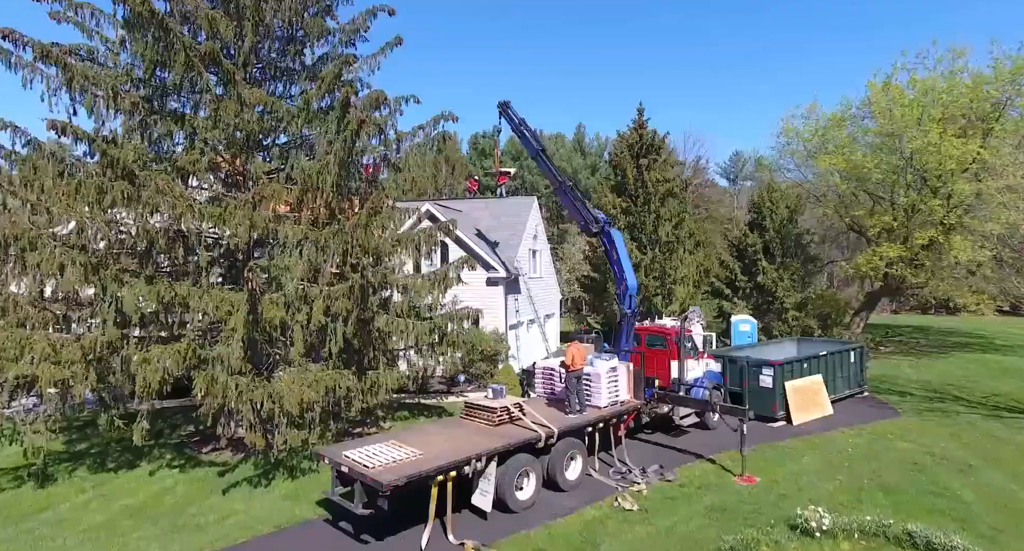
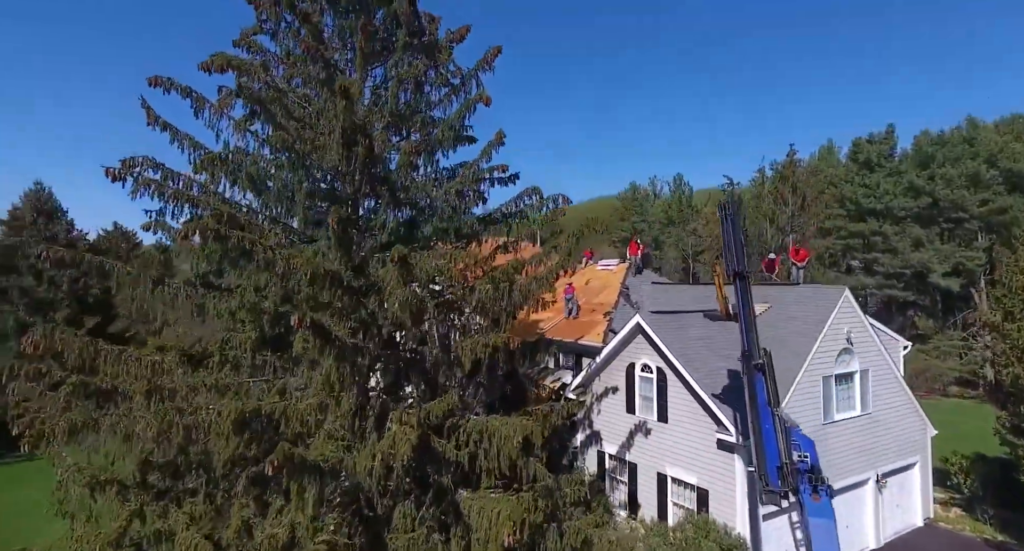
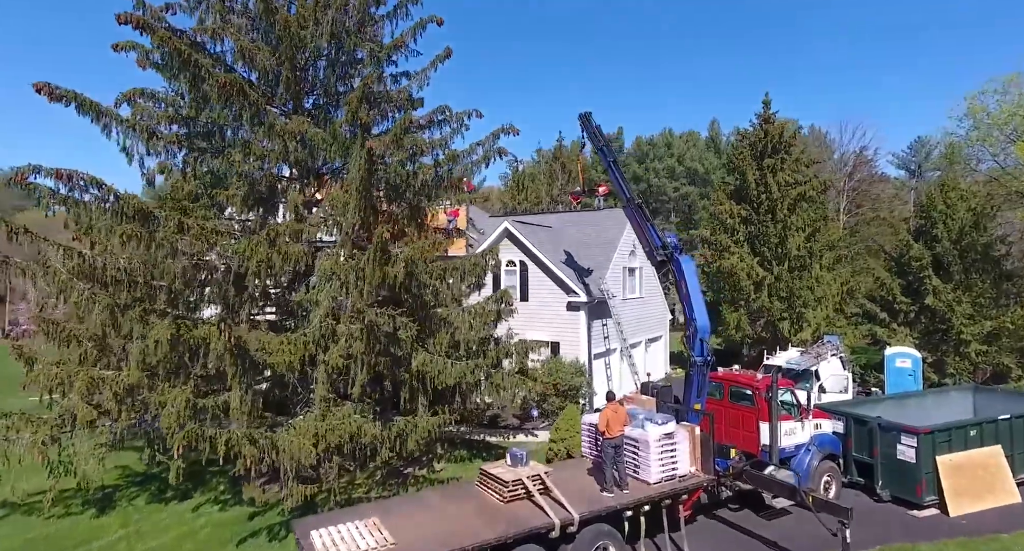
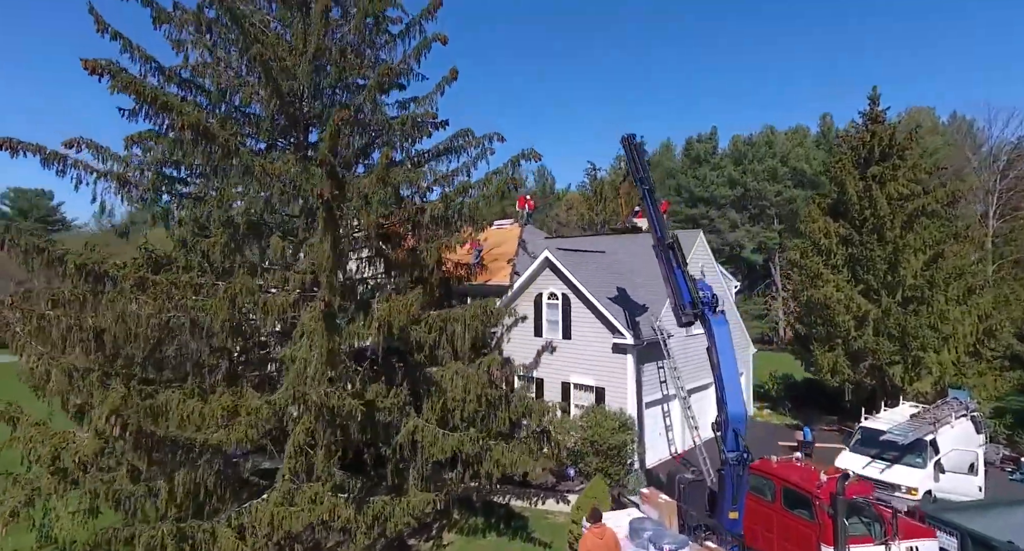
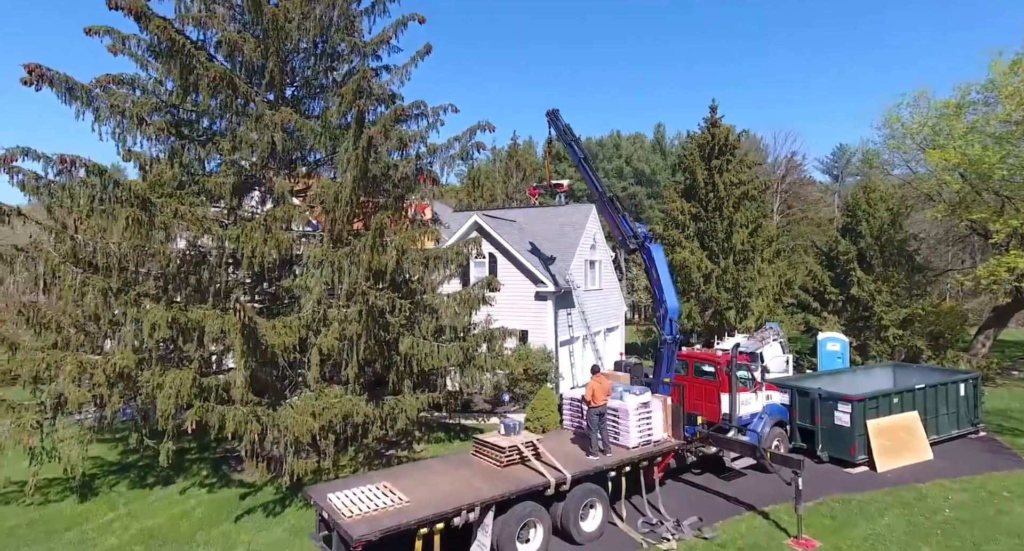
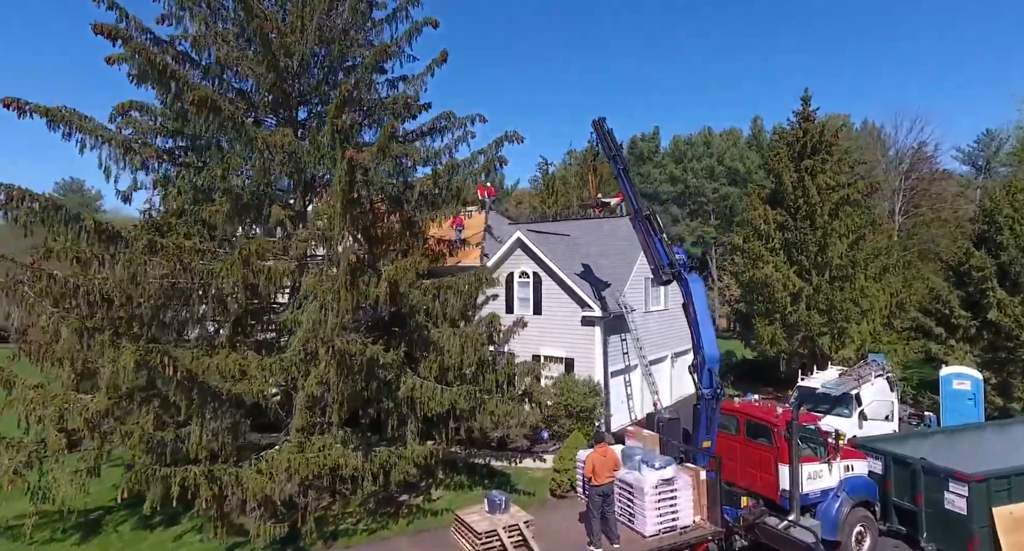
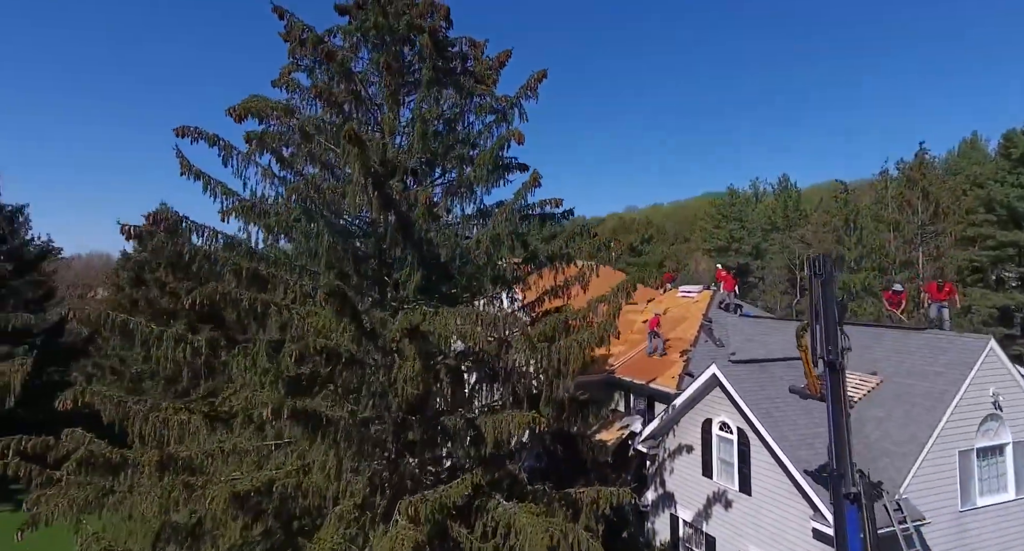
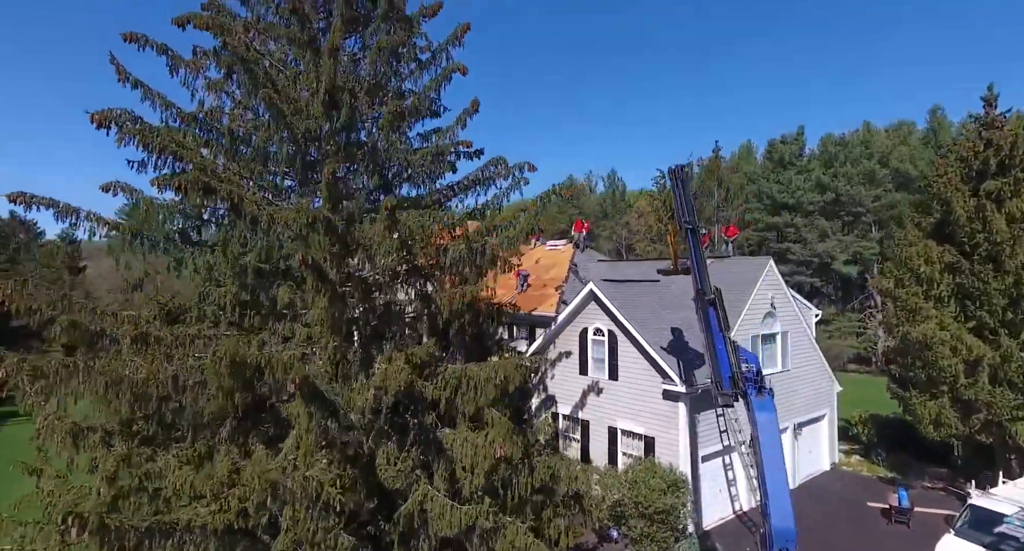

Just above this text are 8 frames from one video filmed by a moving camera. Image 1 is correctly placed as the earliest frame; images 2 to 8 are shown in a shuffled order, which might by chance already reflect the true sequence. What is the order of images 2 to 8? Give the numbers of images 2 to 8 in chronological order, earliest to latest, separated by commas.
5, 3, 6, 4, 8, 2, 7
